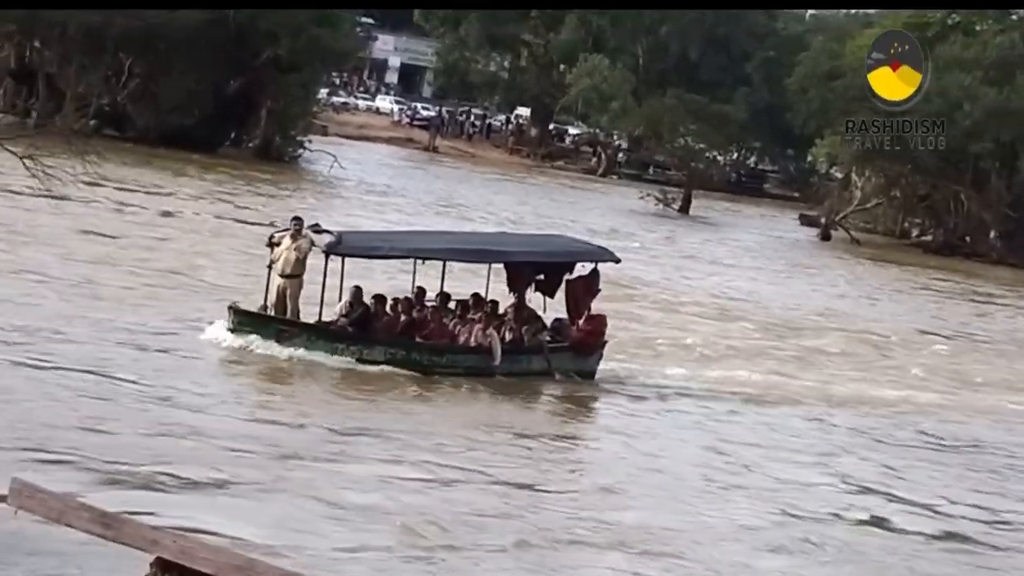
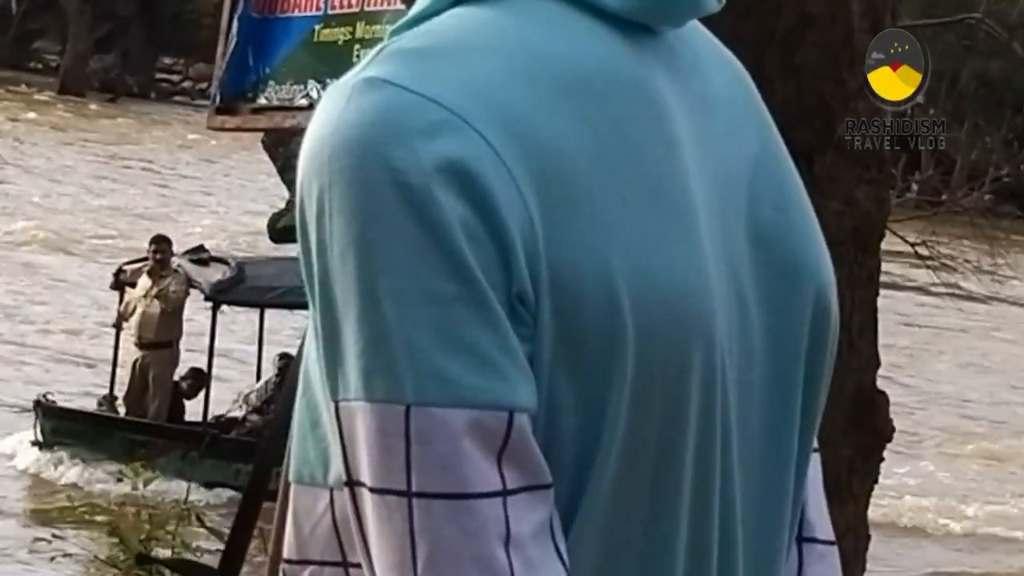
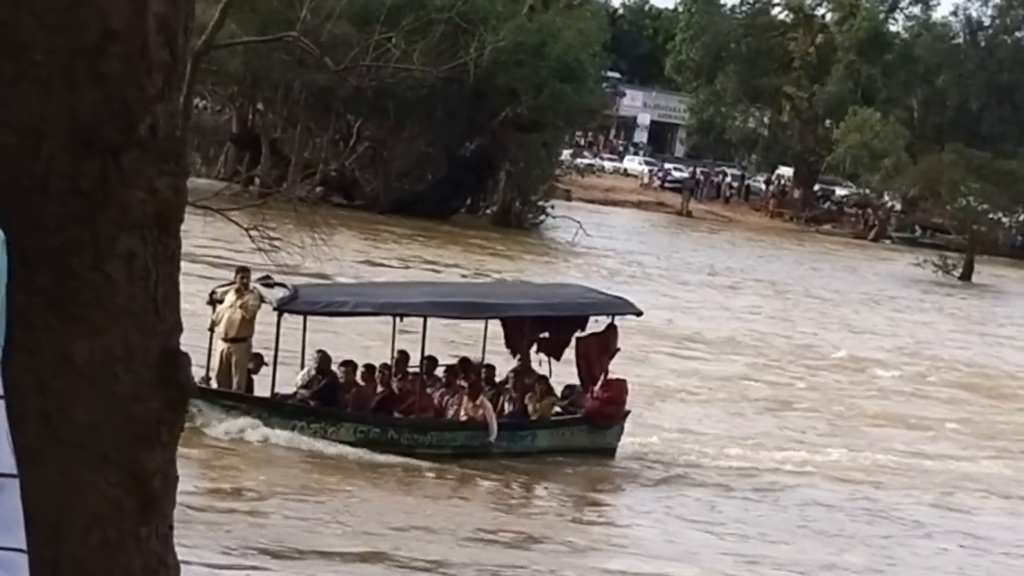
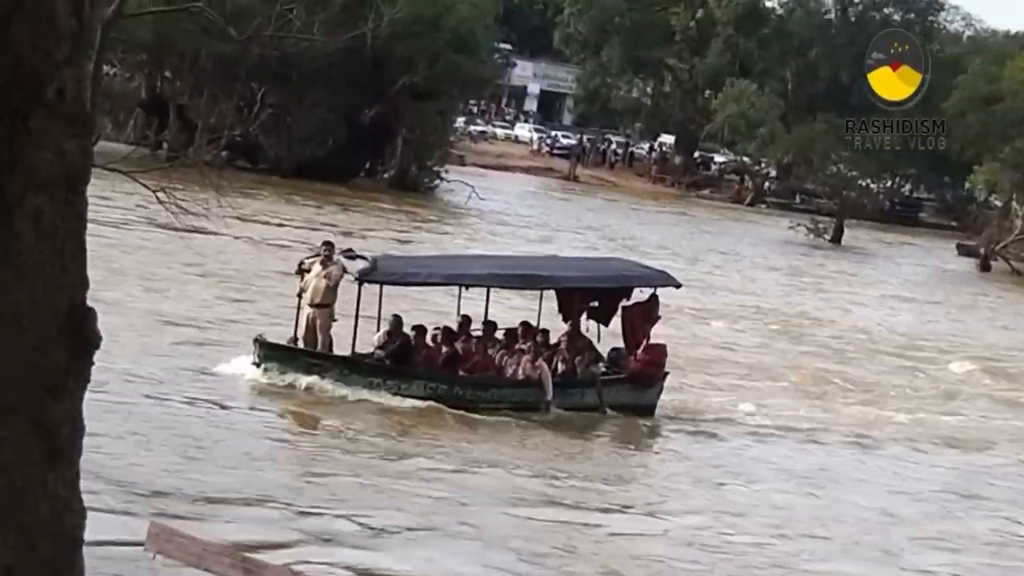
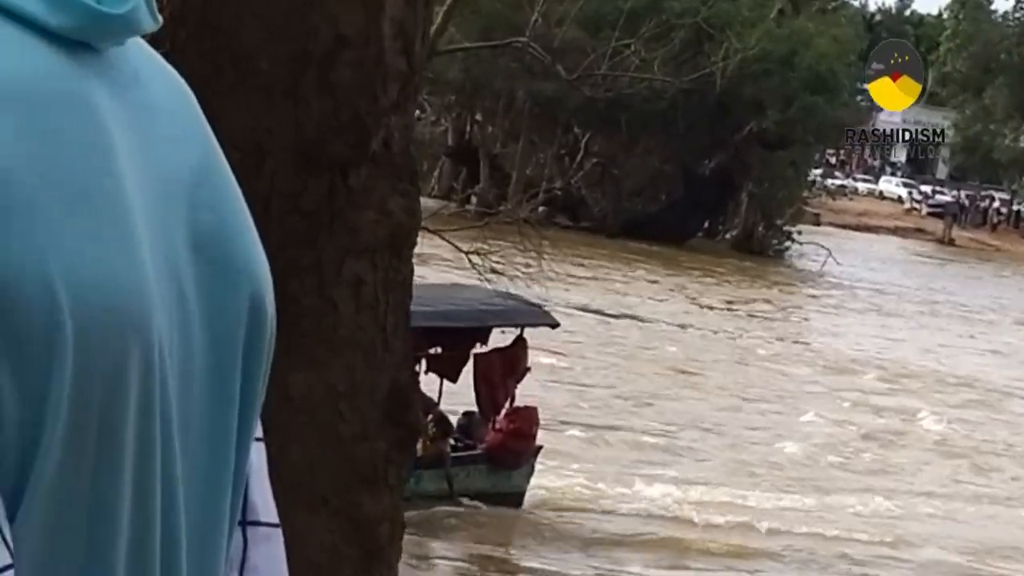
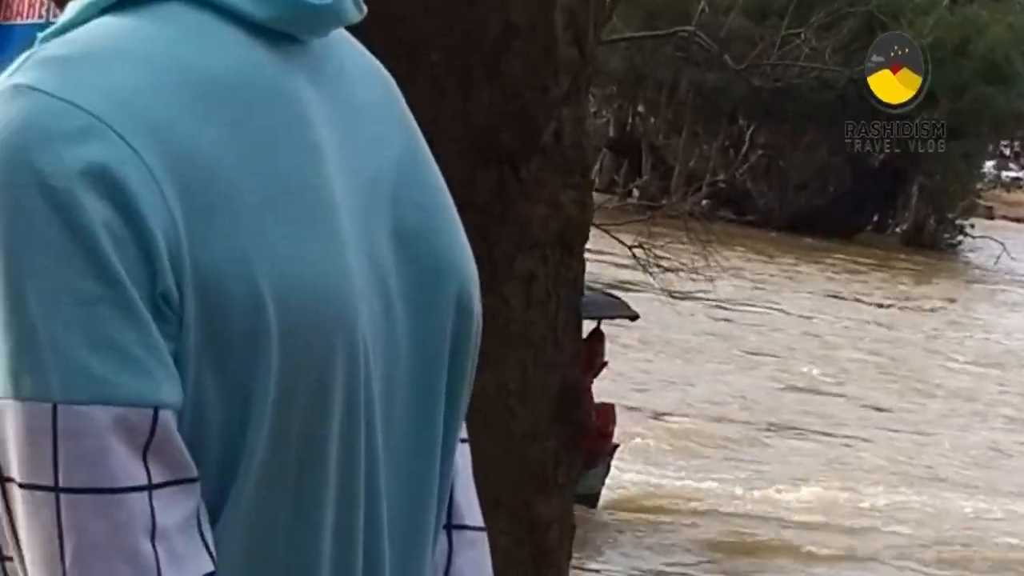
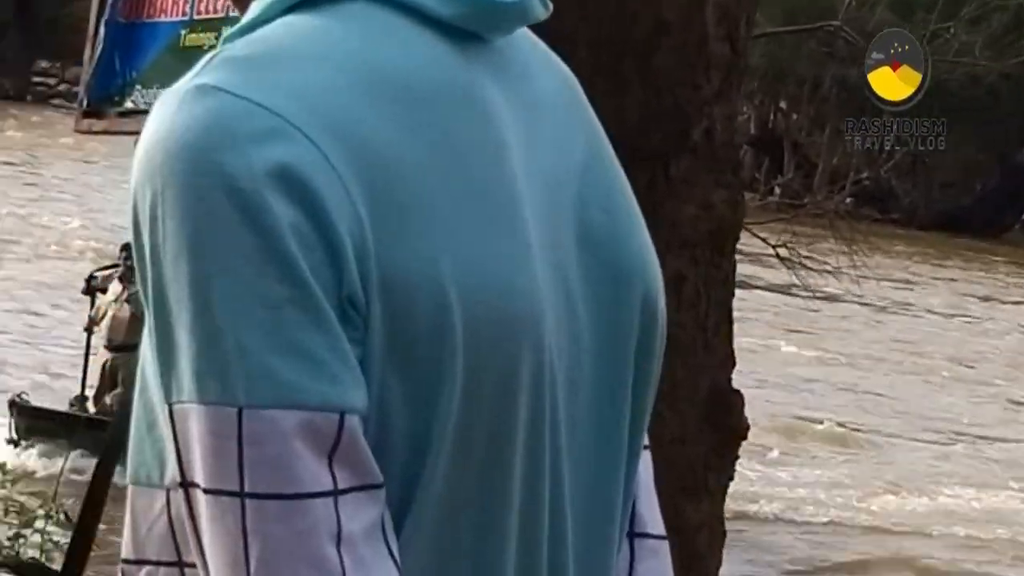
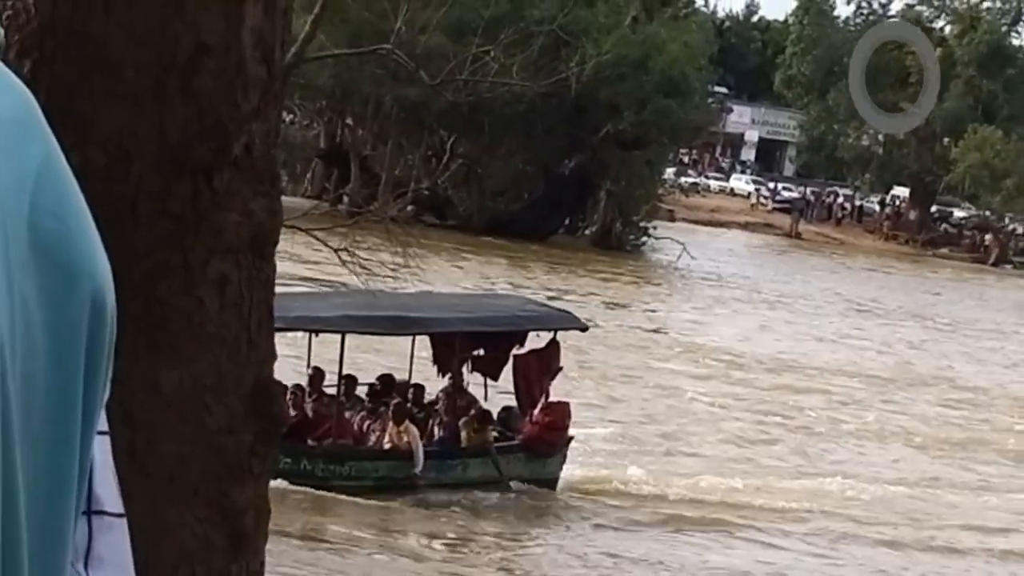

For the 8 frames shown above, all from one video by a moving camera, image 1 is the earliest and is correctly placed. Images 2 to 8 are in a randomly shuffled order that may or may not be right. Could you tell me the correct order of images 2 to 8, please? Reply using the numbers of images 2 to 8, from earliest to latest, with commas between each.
4, 3, 8, 5, 6, 7, 2
